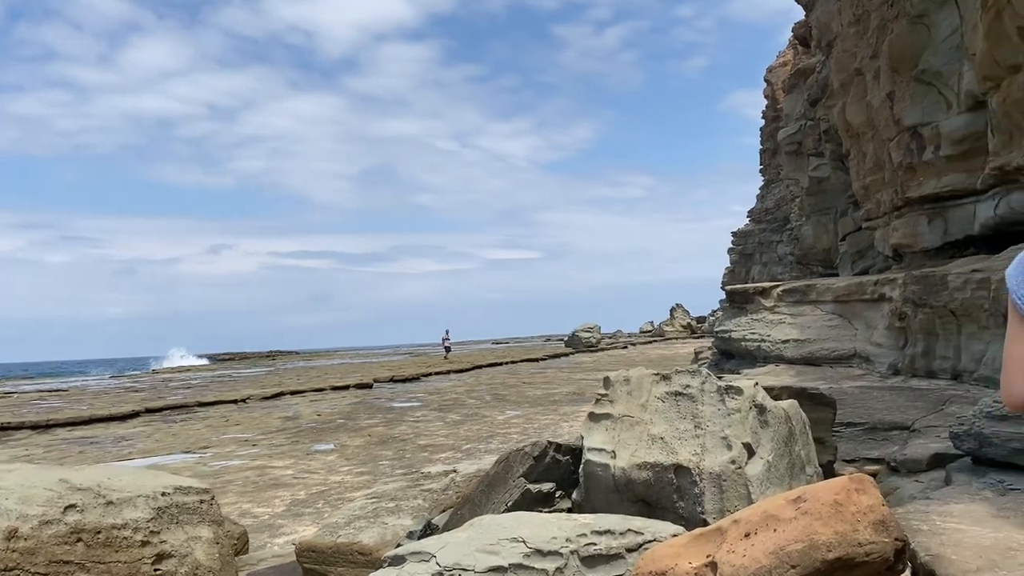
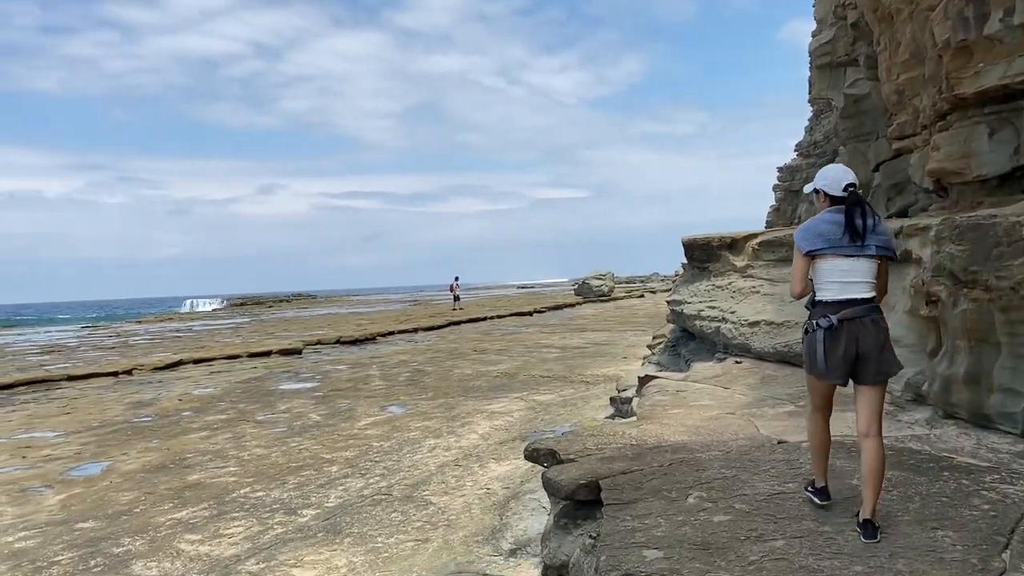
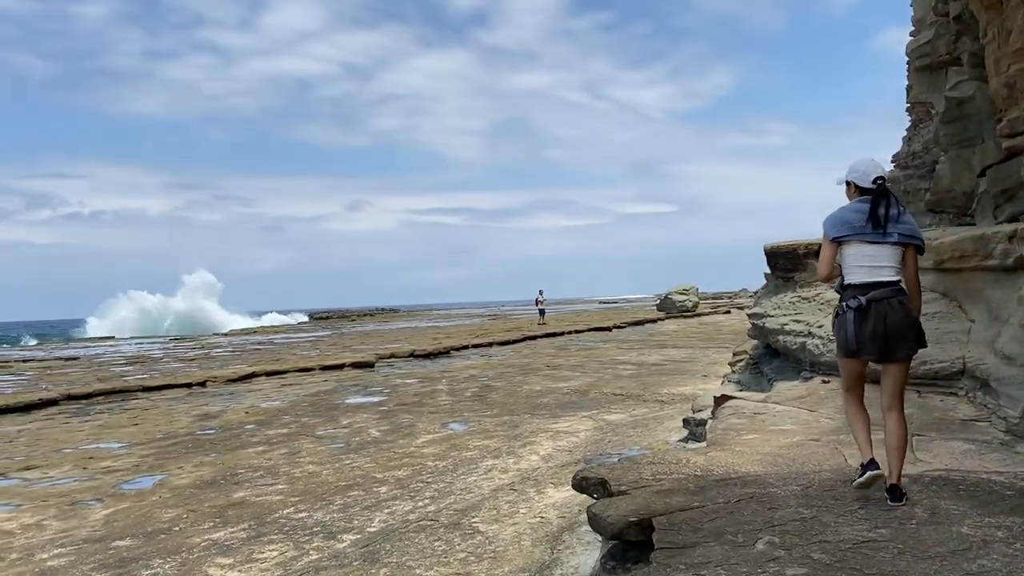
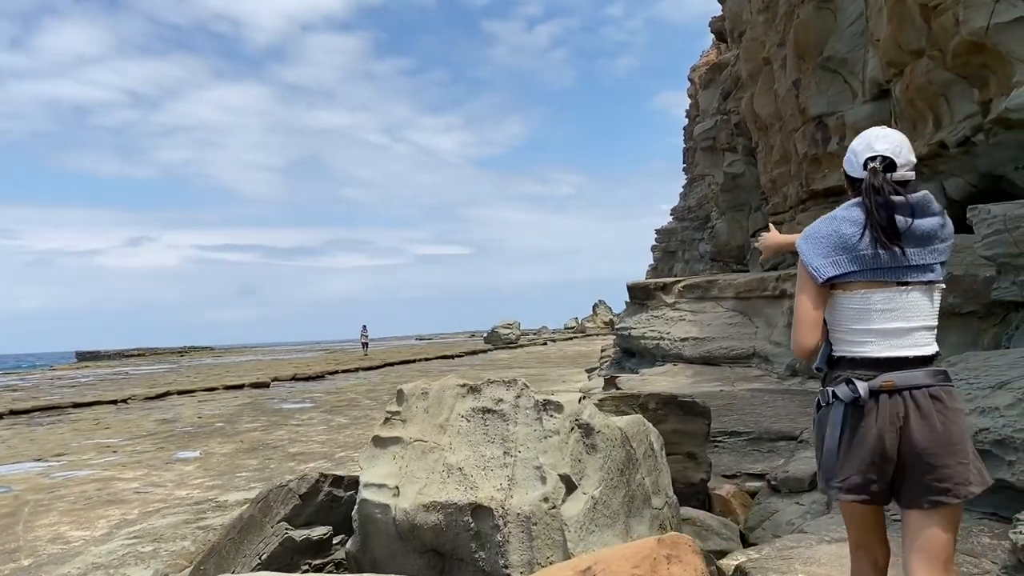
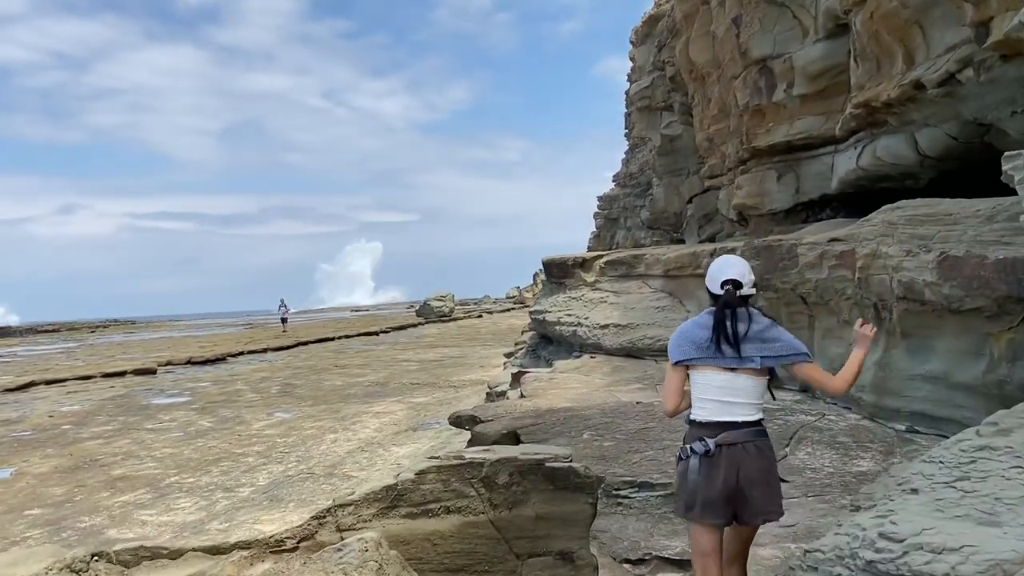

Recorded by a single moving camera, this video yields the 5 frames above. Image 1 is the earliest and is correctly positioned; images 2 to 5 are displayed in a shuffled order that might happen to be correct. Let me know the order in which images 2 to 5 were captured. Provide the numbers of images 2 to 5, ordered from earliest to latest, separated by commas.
4, 5, 2, 3
